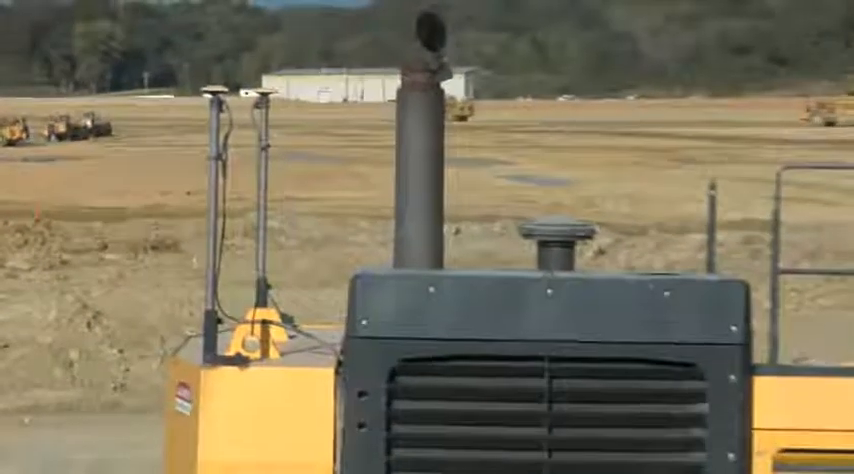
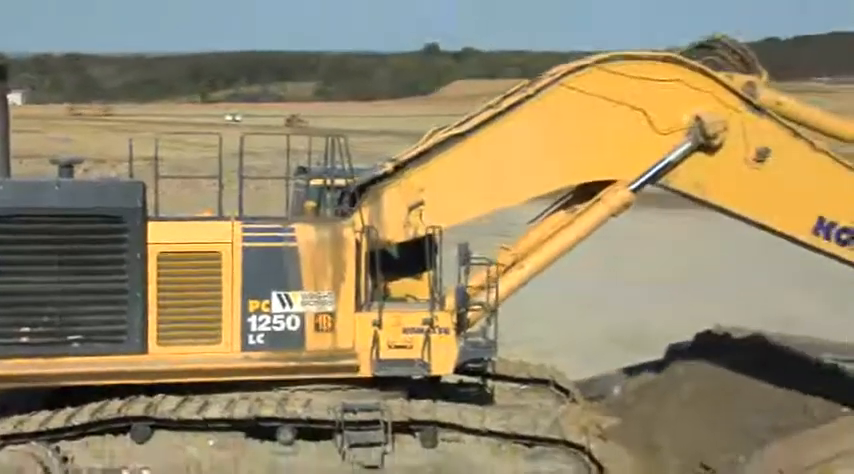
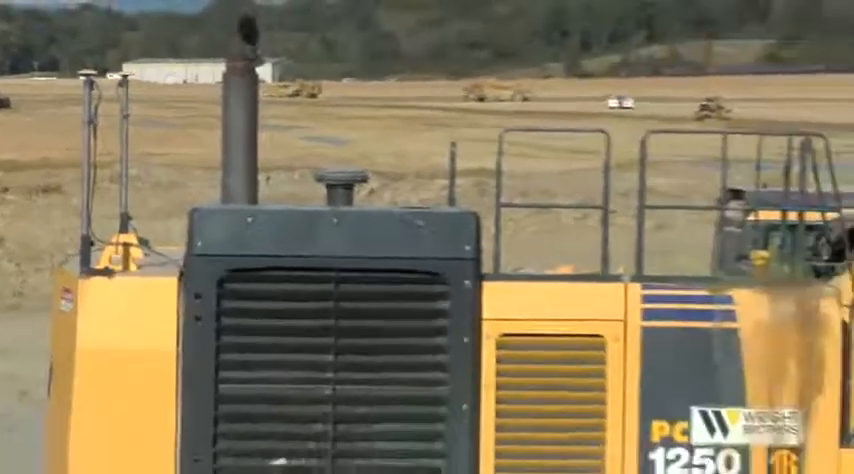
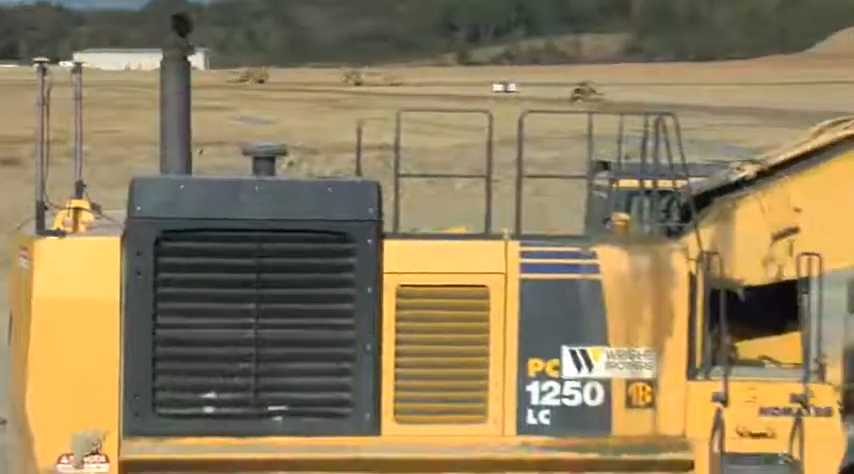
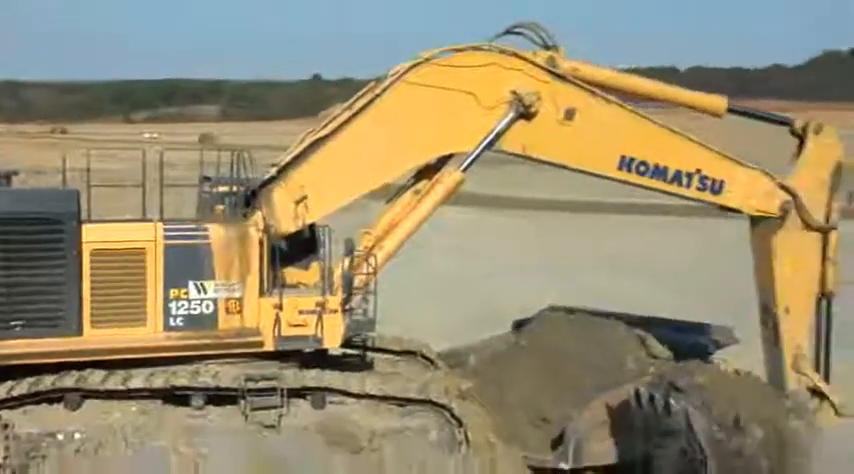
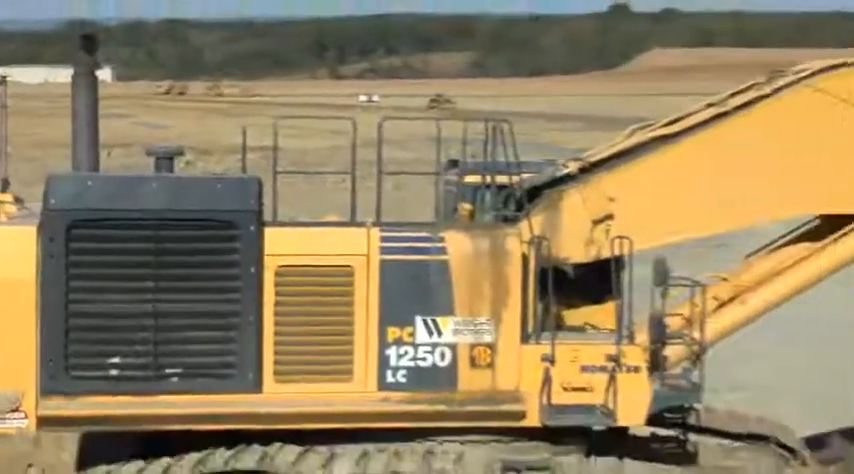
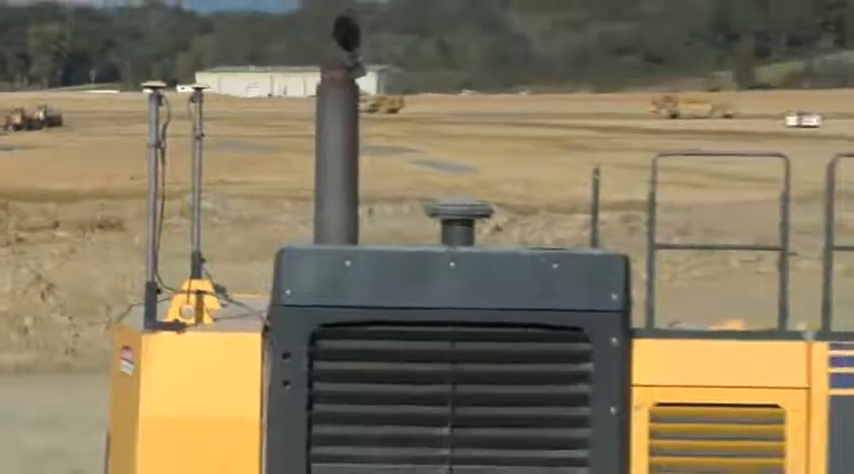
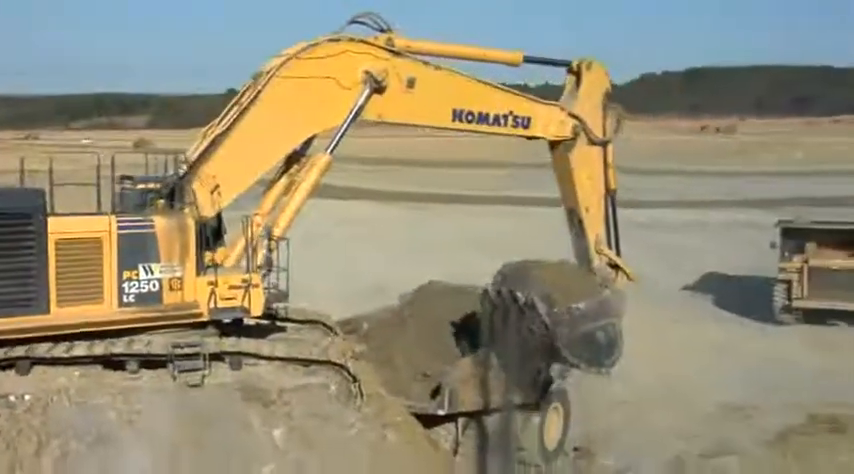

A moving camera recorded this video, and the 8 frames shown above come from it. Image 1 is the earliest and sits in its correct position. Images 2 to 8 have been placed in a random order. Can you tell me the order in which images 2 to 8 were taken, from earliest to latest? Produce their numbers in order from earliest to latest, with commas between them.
7, 3, 4, 6, 2, 5, 8
